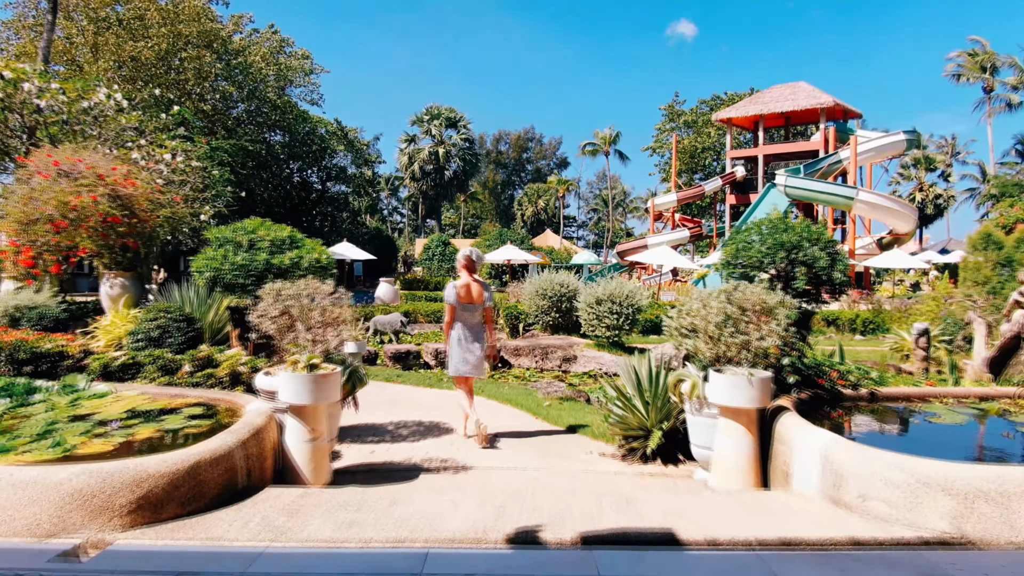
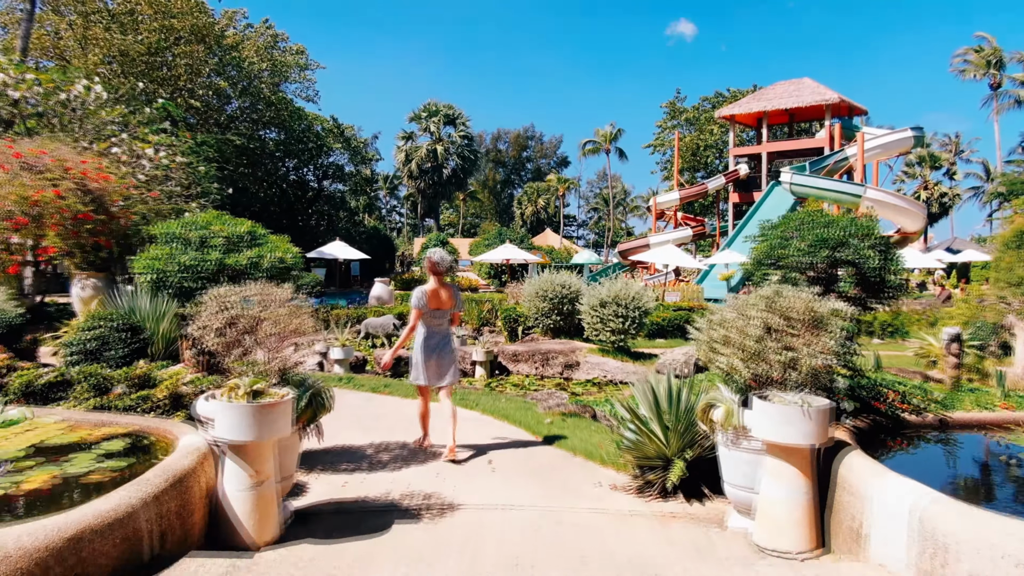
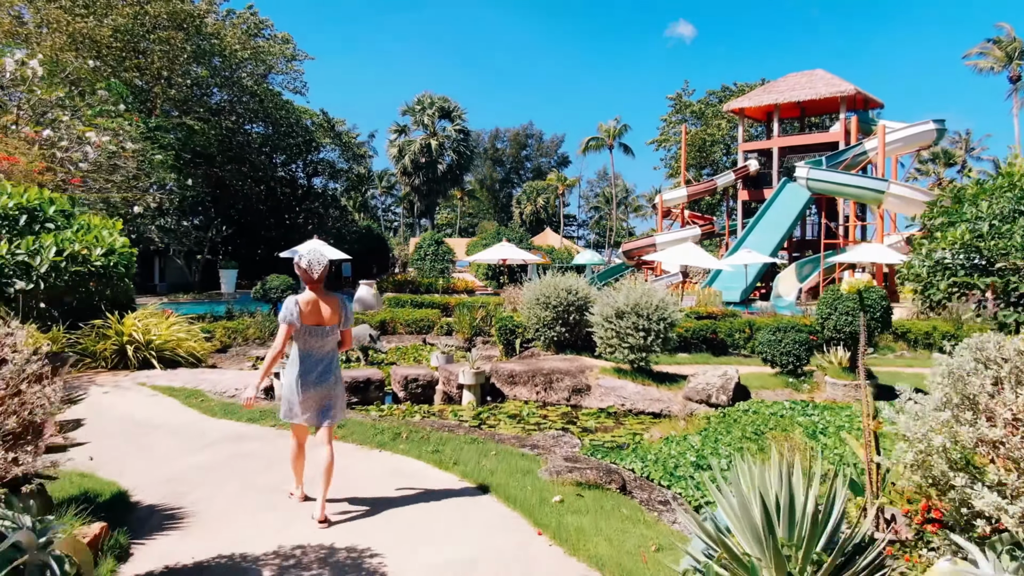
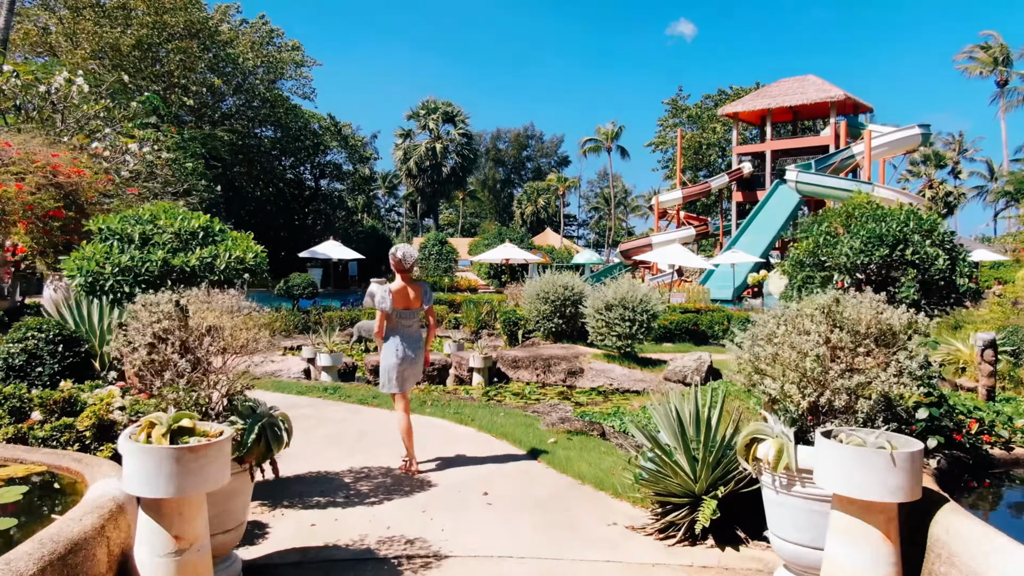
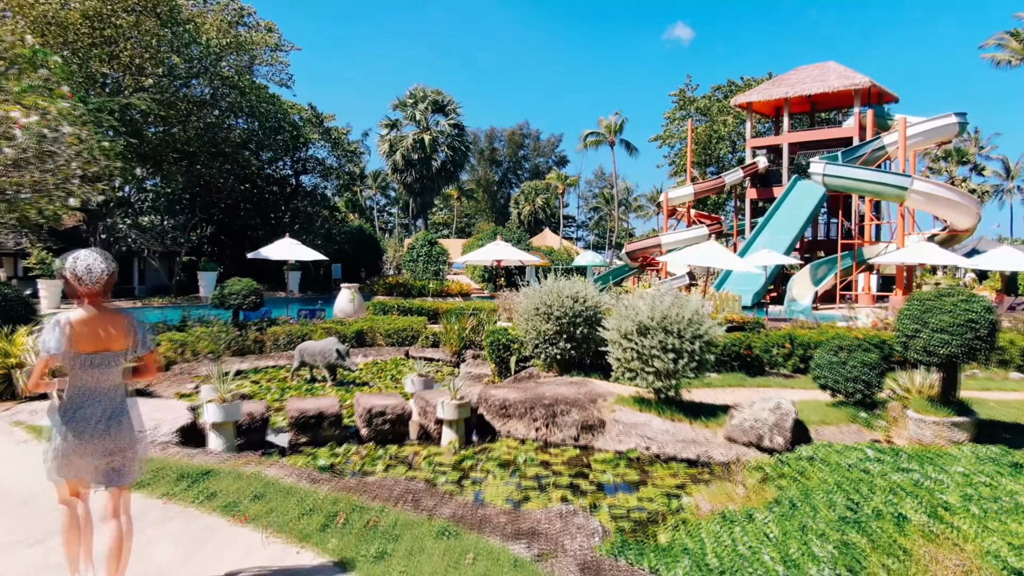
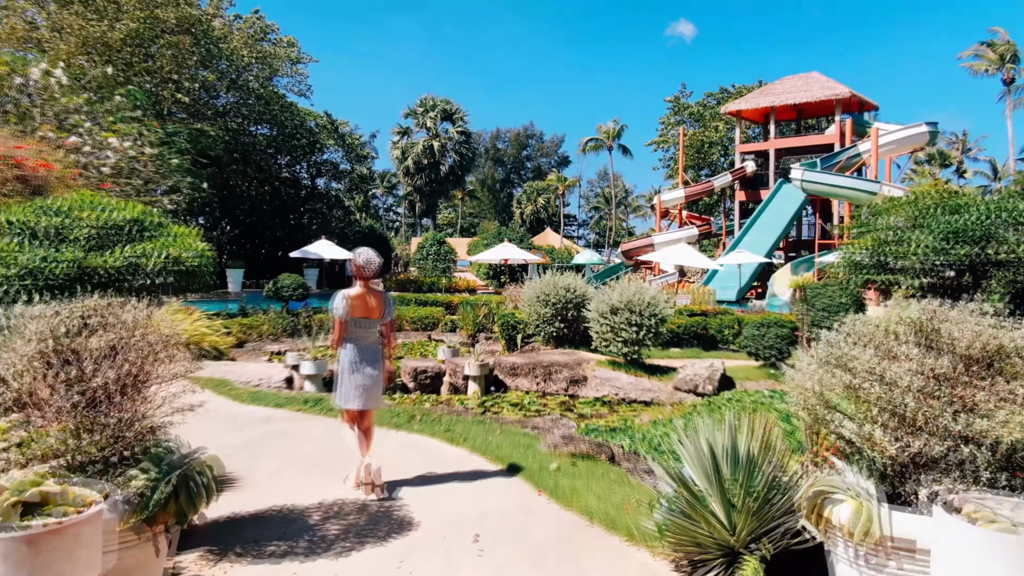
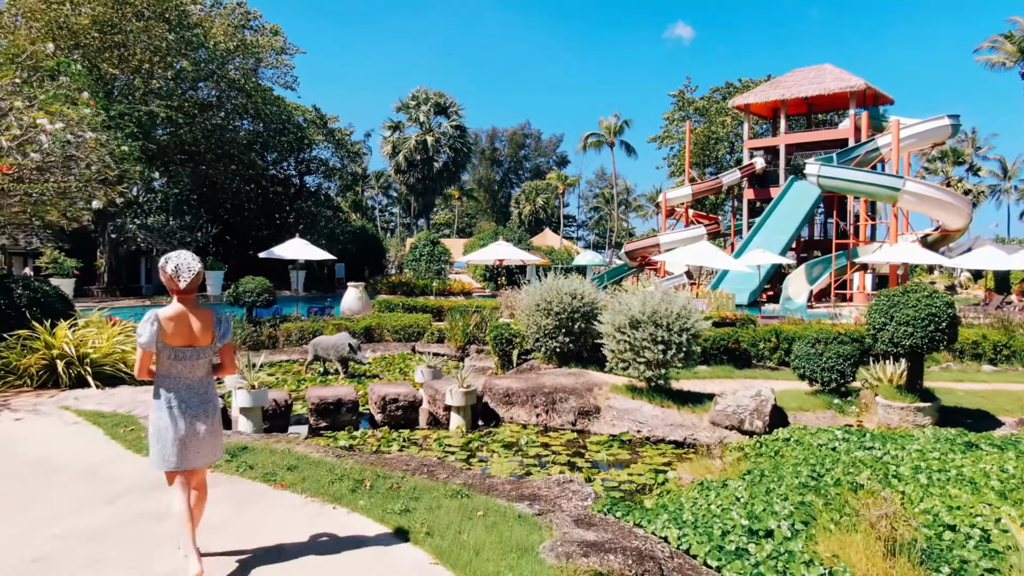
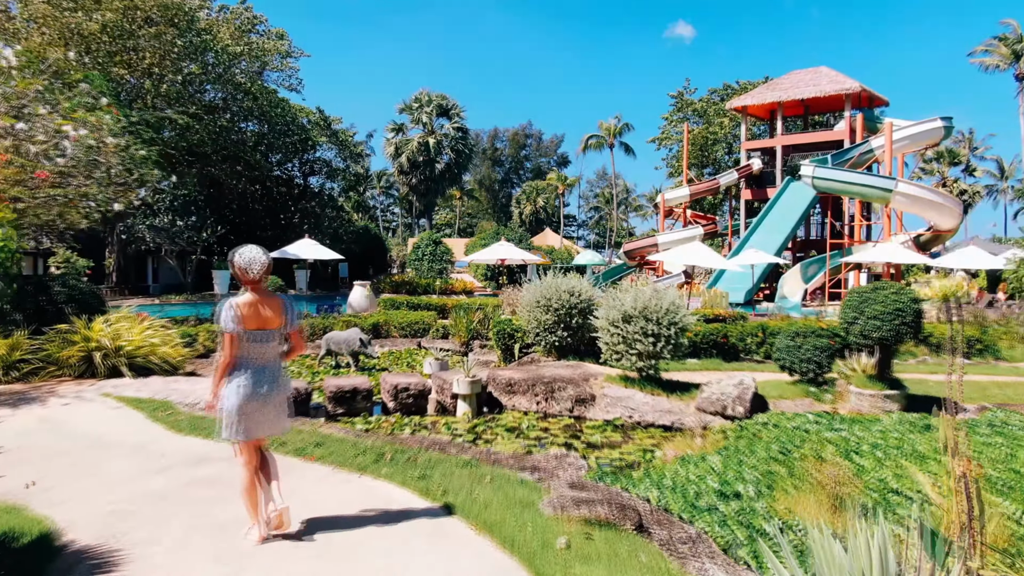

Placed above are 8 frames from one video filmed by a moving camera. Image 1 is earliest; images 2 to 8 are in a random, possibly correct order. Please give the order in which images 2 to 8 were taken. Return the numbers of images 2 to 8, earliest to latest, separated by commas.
2, 4, 6, 3, 8, 7, 5
